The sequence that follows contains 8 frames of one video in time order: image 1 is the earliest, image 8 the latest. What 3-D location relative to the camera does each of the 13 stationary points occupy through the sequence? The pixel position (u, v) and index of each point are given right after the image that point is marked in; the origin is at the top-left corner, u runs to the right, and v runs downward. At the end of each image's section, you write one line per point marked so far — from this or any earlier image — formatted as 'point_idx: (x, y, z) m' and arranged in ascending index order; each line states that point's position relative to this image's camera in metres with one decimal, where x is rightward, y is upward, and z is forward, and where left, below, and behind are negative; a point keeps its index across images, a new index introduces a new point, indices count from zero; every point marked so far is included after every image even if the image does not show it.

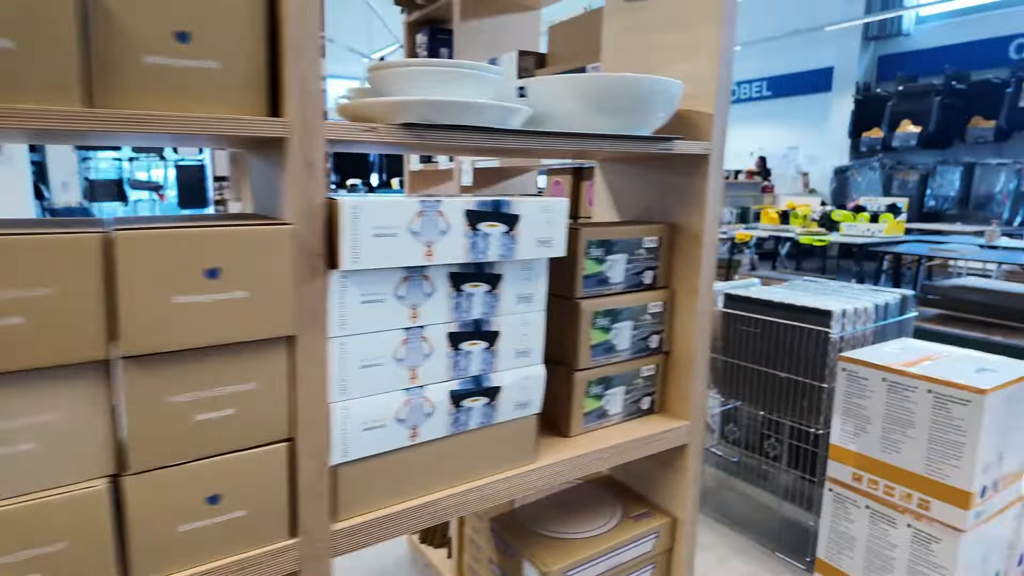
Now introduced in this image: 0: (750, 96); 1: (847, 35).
0: (+4.3, +3.5, +10.8) m
1: (+5.1, +3.9, +9.2) m
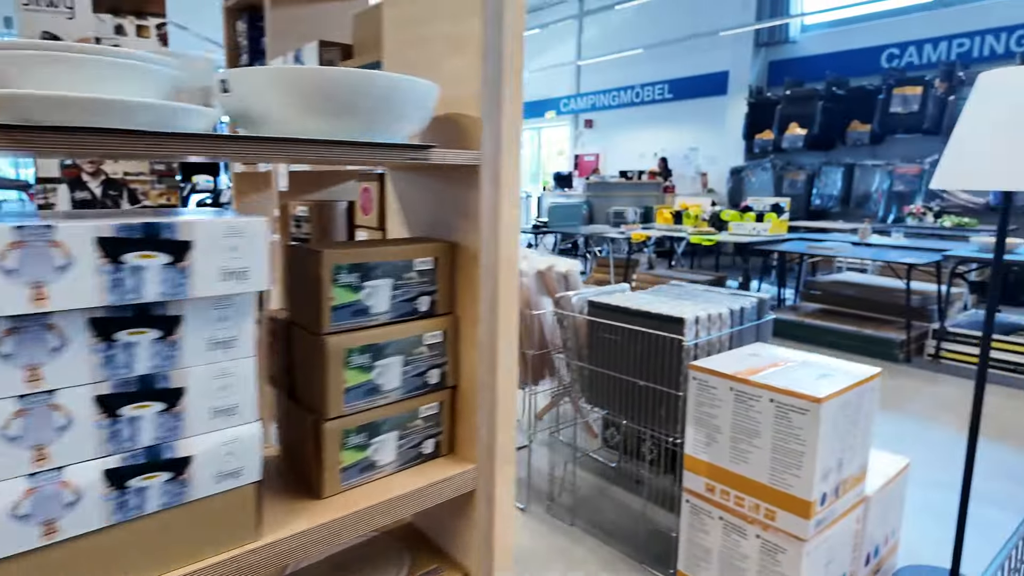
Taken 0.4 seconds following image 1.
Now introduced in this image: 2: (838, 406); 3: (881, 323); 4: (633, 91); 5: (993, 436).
0: (+2.6, +3.5, +11.1) m
1: (+3.7, +4.0, +9.7) m
2: (+0.7, -0.3, +1.3) m
3: (+2.7, -0.3, +4.4) m
4: (+2.3, +3.8, +11.4) m
5: (+2.4, -0.7, +3.0) m
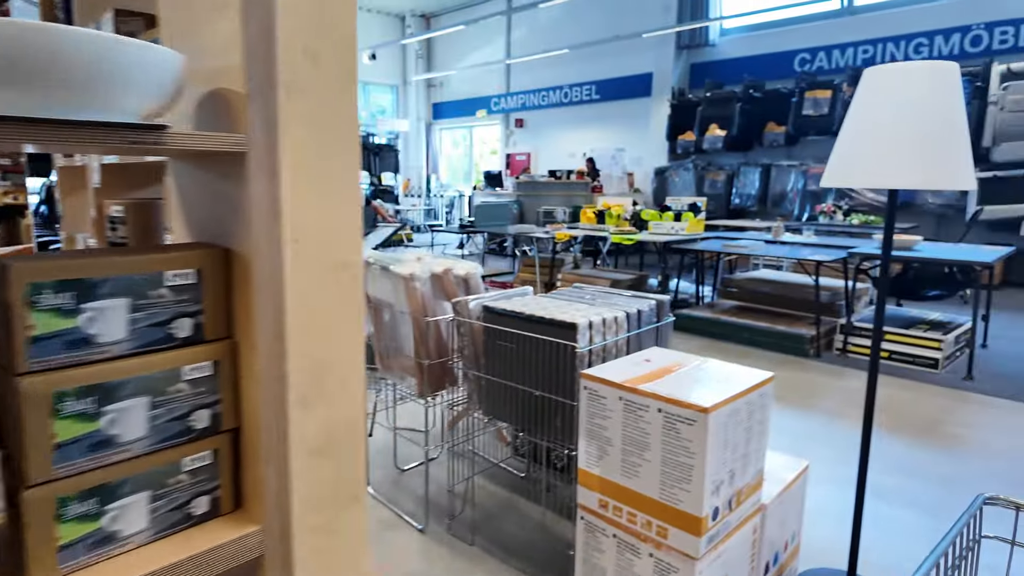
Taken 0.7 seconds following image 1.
0: (+1.3, +3.5, +11.2) m
1: (+2.5, +4.0, +9.8) m
2: (+0.5, -0.3, +1.3) m
3: (+2.1, -0.2, +4.5) m
4: (+1.0, +3.8, +11.5) m
5: (+1.9, -0.7, +3.1) m
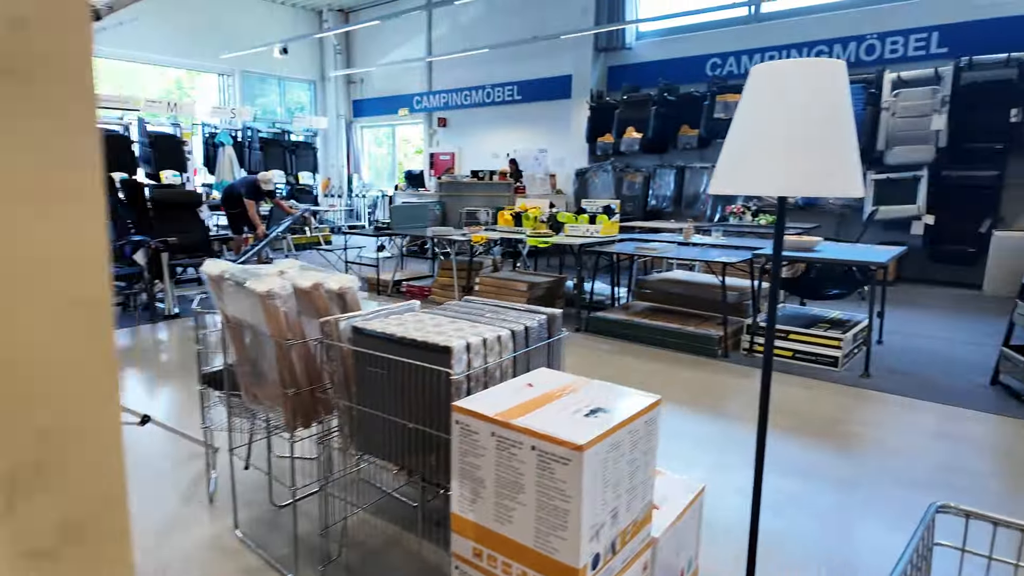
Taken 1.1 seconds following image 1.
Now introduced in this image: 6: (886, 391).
0: (-0.2, +3.5, +11.1) m
1: (+1.1, +4.0, +9.9) m
2: (+0.2, -0.3, +1.2) m
3: (+1.5, -0.2, +4.6) m
4: (-0.5, +3.7, +11.3) m
5: (+1.4, -0.7, +3.1) m
6: (+2.2, -0.6, +3.6) m
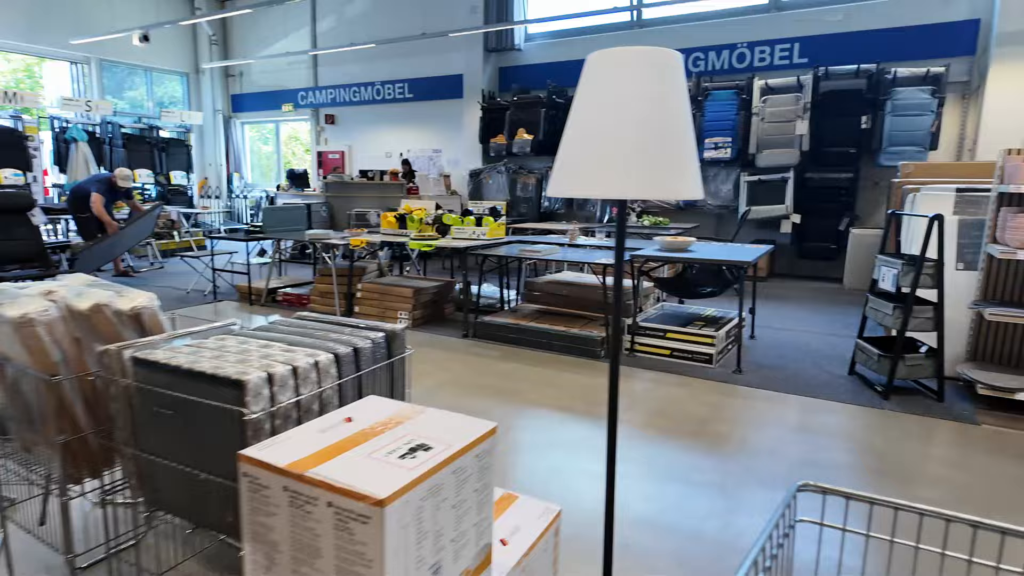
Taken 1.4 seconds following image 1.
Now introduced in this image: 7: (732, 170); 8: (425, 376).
0: (-2.1, +3.4, +10.7) m
1: (-0.7, +4.0, +9.7) m
2: (-0.2, -0.3, +1.0) m
3: (+0.6, -0.3, +4.5) m
4: (-2.5, +3.7, +10.9) m
5: (+0.8, -0.7, +3.1) m
6: (+1.5, -0.6, +3.7) m
7: (+2.8, +1.5, +7.6) m
8: (-0.6, -0.6, +3.9) m
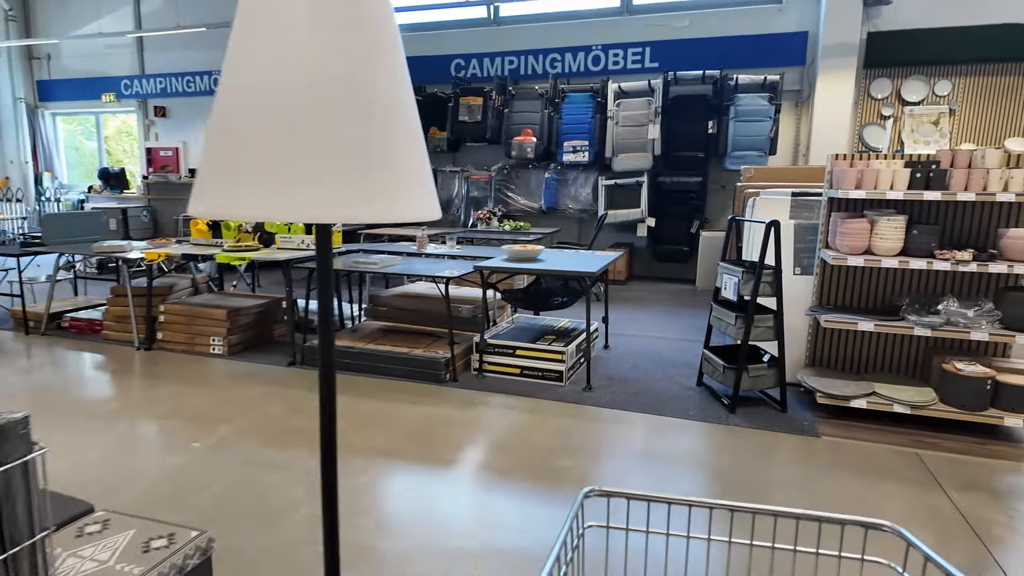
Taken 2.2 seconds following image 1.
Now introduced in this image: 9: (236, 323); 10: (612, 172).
0: (-4.5, +3.2, +9.7) m
1: (-2.9, +3.8, +8.9) m
2: (-0.6, -0.4, +0.4) m
3: (-0.5, -0.4, +4.1) m
4: (-4.9, +3.4, +9.7) m
5: (0.0, -0.8, +2.7) m
6: (+0.5, -0.7, +3.4) m
7: (+1.0, +1.4, +7.5) m
8: (-1.5, -0.7, +3.2) m
9: (-2.0, -0.3, +4.3) m
10: (+1.3, +1.4, +7.5) m
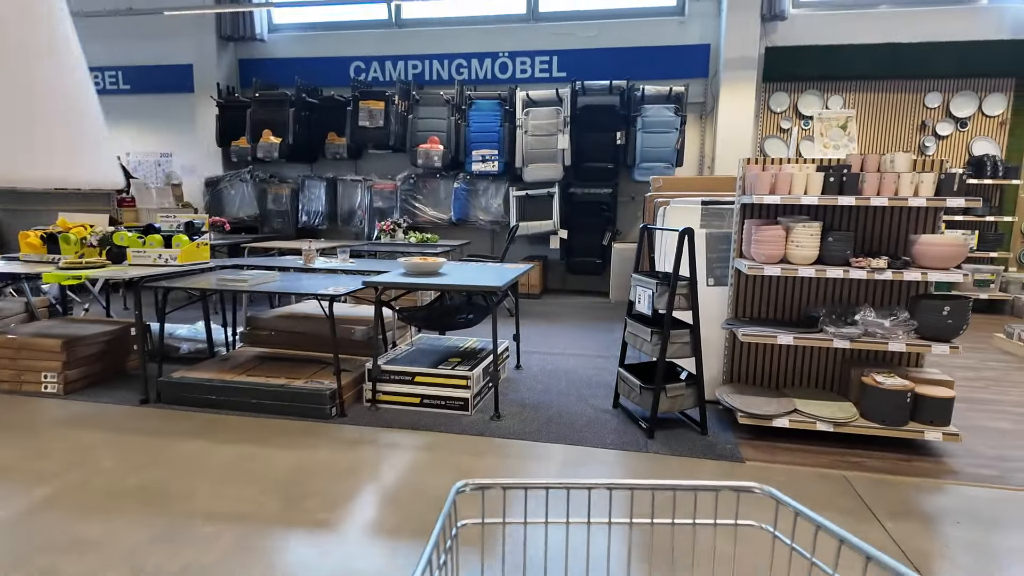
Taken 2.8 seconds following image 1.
0: (-5.9, +2.9, +8.6) m
1: (-4.2, +3.5, +8.1) m
2: (-0.7, -0.5, 0.0) m
3: (-1.2, -0.5, +3.6) m
4: (-6.4, +3.1, +8.6) m
5: (-0.4, -0.9, +2.2) m
6: (0.0, -0.8, +3.0) m
7: (-0.1, +1.3, +7.2) m
8: (-2.0, -0.8, +2.5) m
9: (-2.6, -0.4, +3.5) m
10: (+0.1, +1.3, +7.2) m
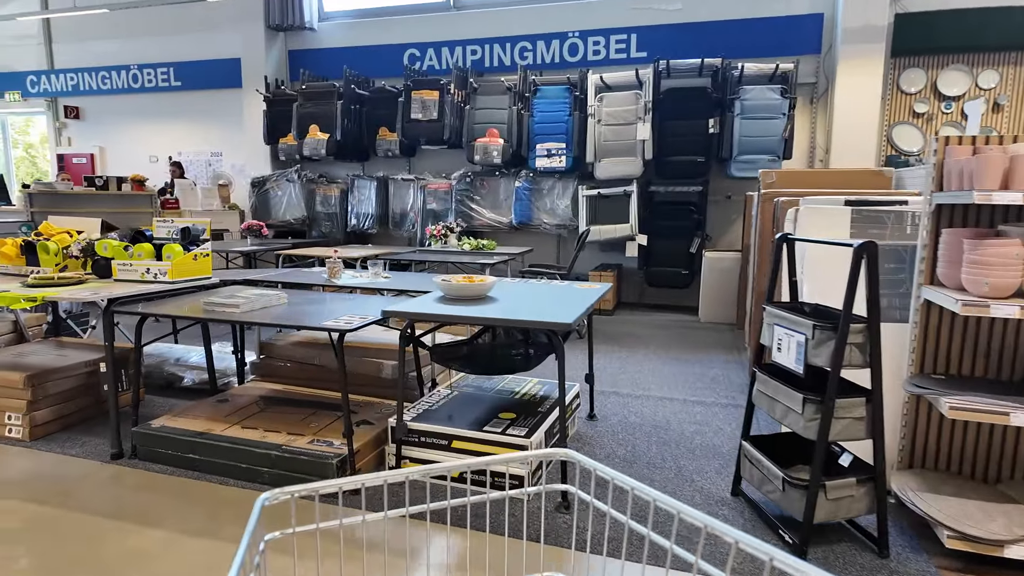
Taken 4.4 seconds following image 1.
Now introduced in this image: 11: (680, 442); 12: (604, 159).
0: (-5.0, +2.8, +8.3) m
1: (-3.3, +3.4, +7.6) m
2: (-0.7, -0.6, -0.9) m
3: (-0.8, -0.6, +2.8) m
4: (-5.4, +3.0, +8.3) m
5: (-0.3, -1.0, +1.4) m
6: (+0.3, -0.9, +2.1) m
7: (+0.6, +1.1, +6.3) m
8: (-1.8, -0.9, +1.8) m
9: (-2.3, -0.5, +2.9) m
10: (+0.9, +1.1, +6.2) m
11: (+0.8, -0.7, +2.9) m
12: (+0.9, +1.3, +5.9) m
